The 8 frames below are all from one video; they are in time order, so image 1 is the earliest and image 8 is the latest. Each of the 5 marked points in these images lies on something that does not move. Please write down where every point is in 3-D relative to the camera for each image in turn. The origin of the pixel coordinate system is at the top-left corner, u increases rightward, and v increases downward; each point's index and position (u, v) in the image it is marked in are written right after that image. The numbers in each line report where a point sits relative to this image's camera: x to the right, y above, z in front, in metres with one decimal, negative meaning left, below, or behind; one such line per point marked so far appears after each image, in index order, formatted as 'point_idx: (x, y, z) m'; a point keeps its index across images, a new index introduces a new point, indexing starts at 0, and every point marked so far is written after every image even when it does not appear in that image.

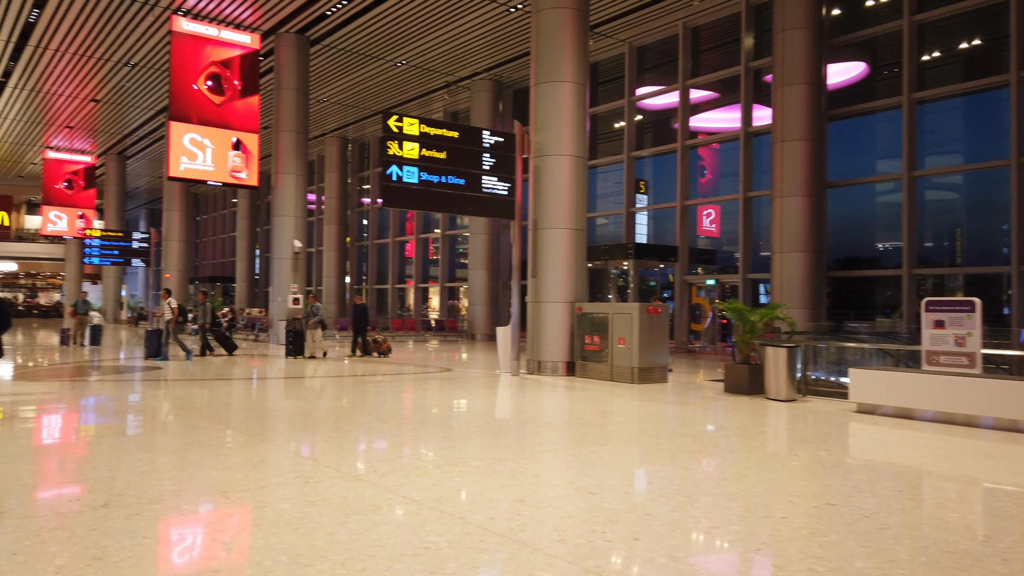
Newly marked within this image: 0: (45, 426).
0: (-4.2, -1.2, +6.8) m
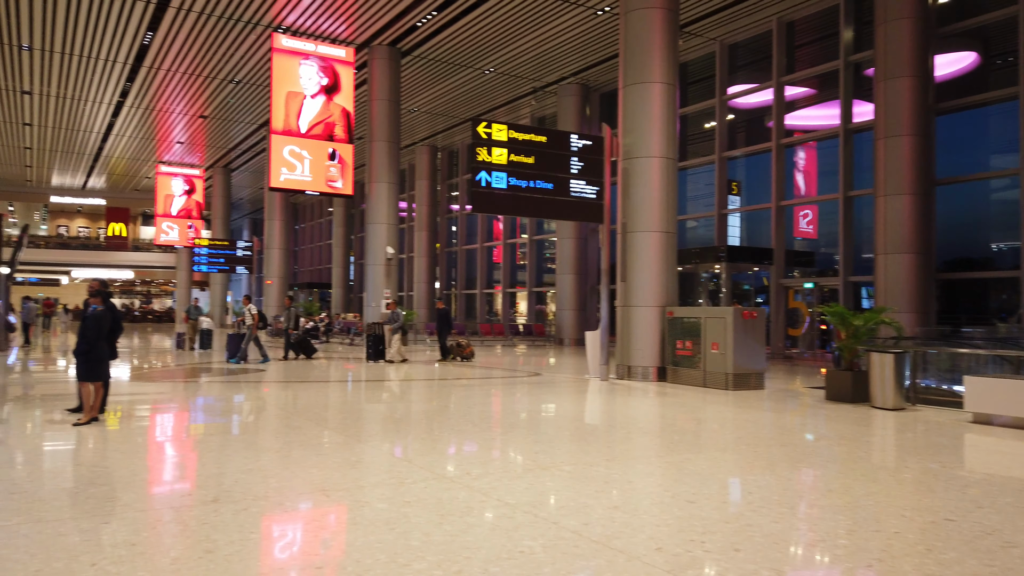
0: (-3.4, -1.3, +7.3) m
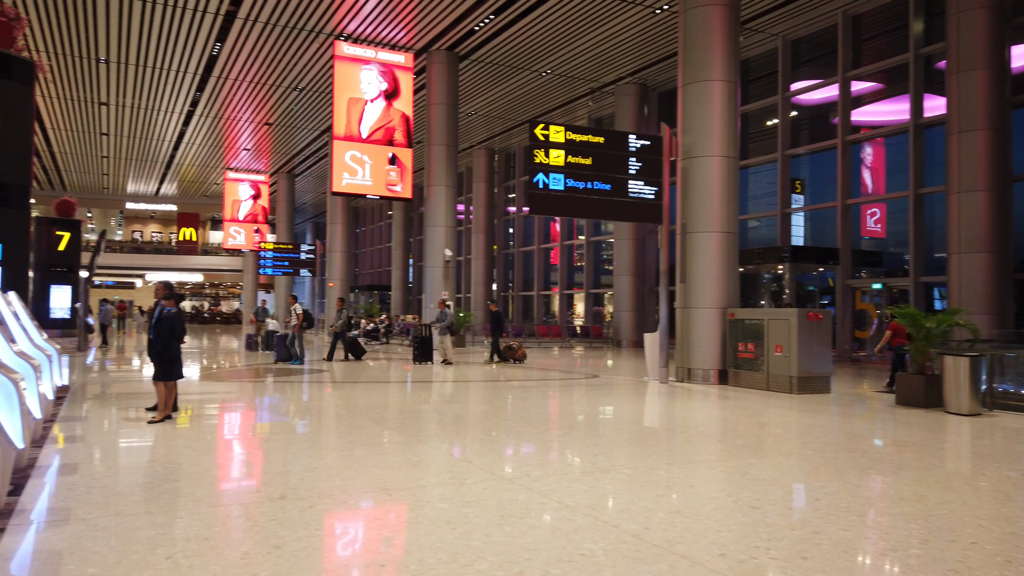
0: (-2.8, -1.3, +7.5) m
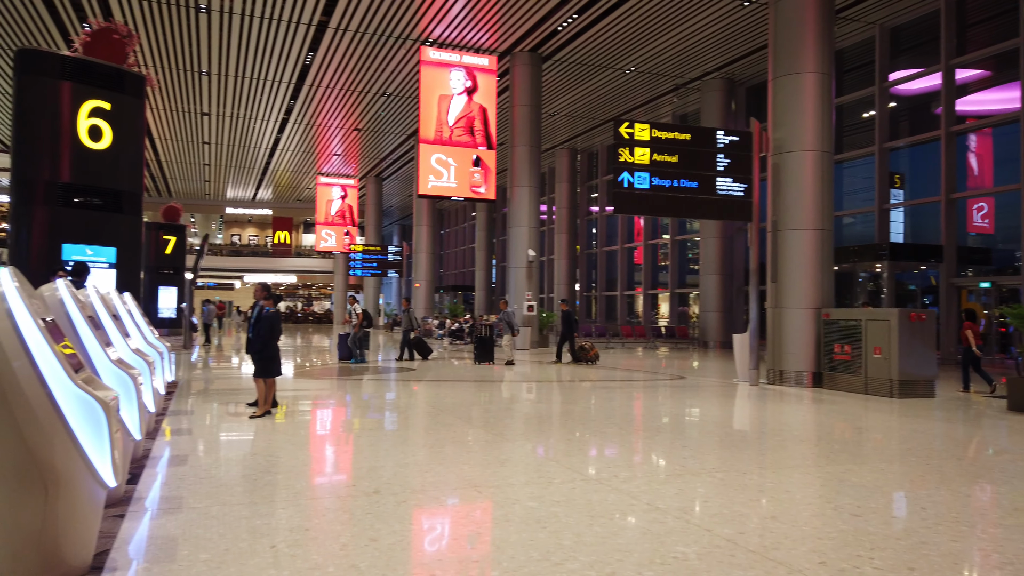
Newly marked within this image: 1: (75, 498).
0: (-2.0, -1.3, +7.8) m
1: (-1.5, -0.7, +2.6) m
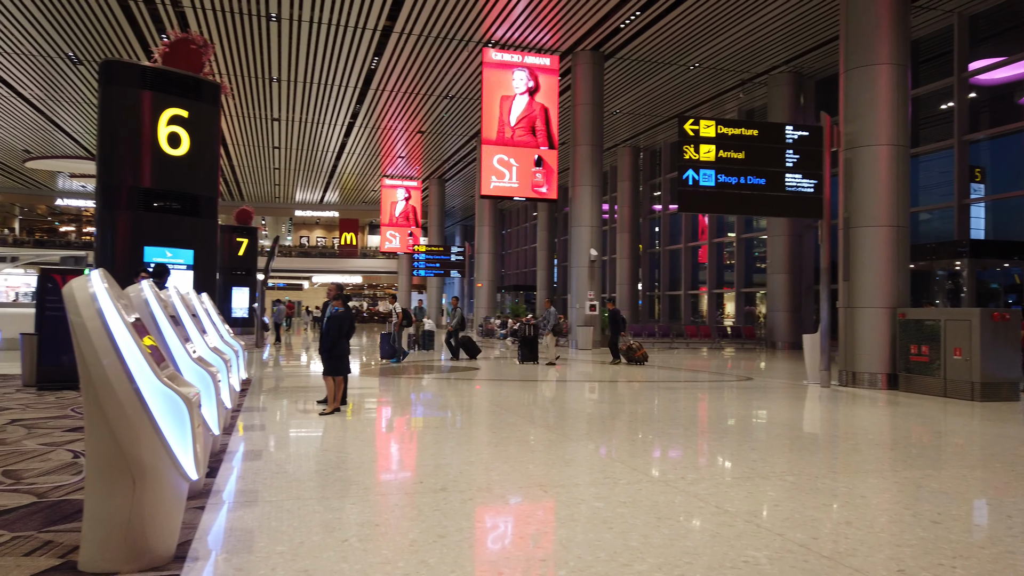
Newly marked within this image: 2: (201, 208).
0: (-1.3, -1.3, +7.9) m
1: (-1.3, -0.7, +2.7) m
2: (-3.9, +1.0, +9.5) m
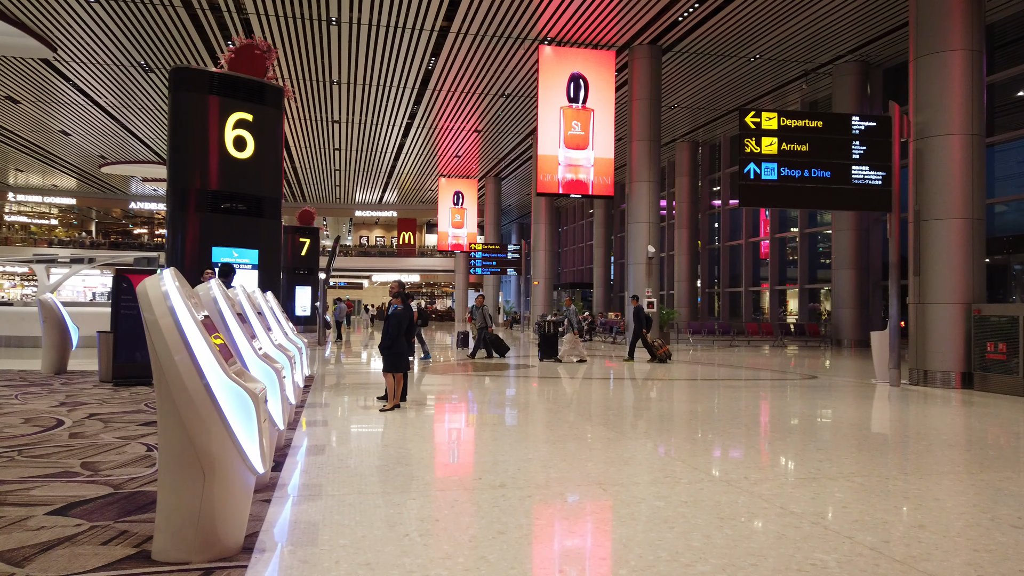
0: (-0.7, -1.3, +8.0) m
1: (-1.0, -0.7, +2.8) m
2: (-3.2, +1.0, +9.8) m
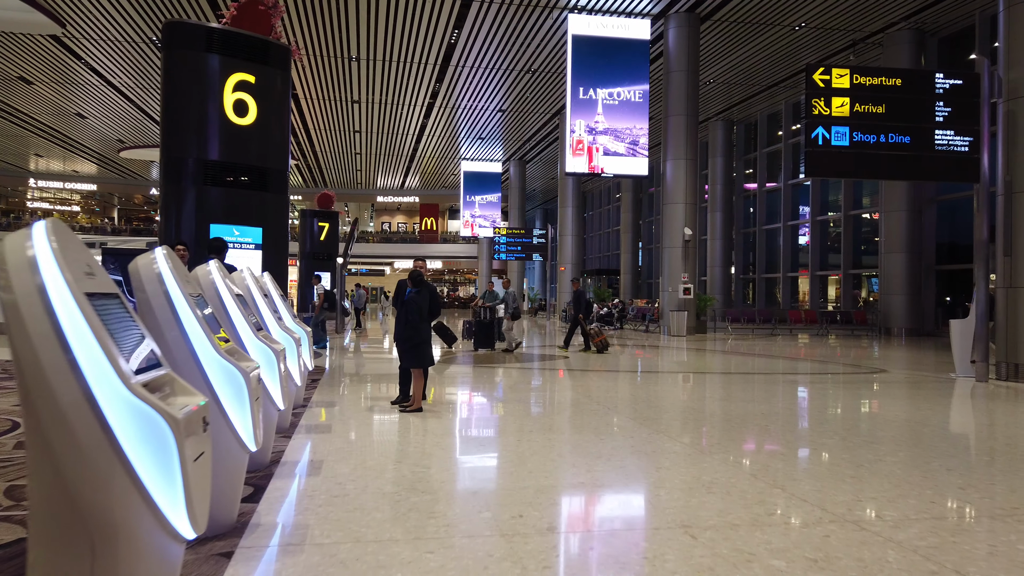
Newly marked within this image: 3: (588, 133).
0: (-0.4, -1.1, +7.0) m
1: (-0.9, -0.6, +1.8) m
2: (-2.8, +1.2, +8.8) m
3: (+1.6, +3.1, +15.5) m
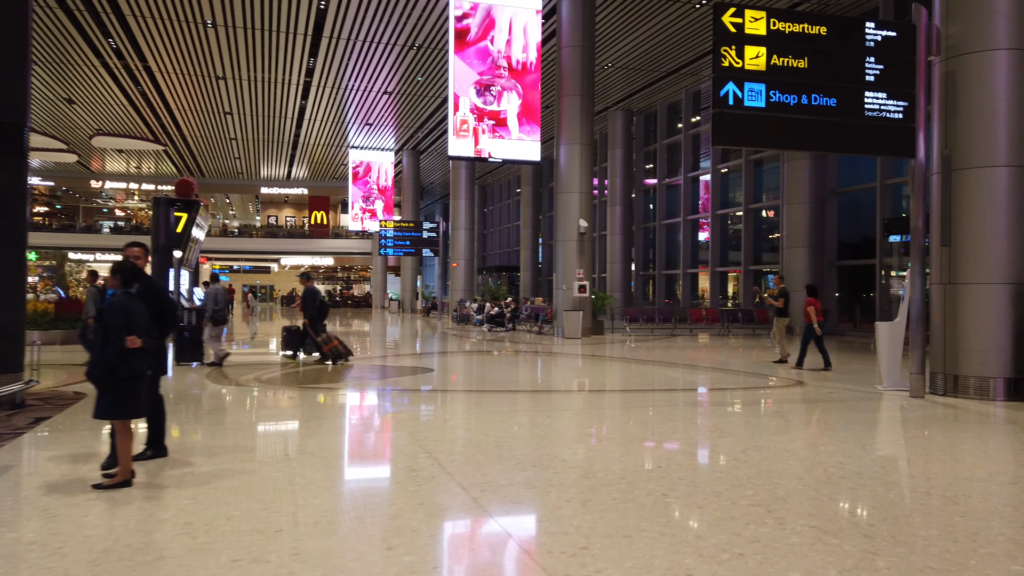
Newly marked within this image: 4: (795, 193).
0: (-1.6, -1.1, +4.9) m
1: (-1.5, -0.6, -0.3) m
2: (-4.3, +1.2, +6.4) m
3: (-0.7, +3.2, +13.6) m
4: (+6.8, +2.3, +18.4) m
